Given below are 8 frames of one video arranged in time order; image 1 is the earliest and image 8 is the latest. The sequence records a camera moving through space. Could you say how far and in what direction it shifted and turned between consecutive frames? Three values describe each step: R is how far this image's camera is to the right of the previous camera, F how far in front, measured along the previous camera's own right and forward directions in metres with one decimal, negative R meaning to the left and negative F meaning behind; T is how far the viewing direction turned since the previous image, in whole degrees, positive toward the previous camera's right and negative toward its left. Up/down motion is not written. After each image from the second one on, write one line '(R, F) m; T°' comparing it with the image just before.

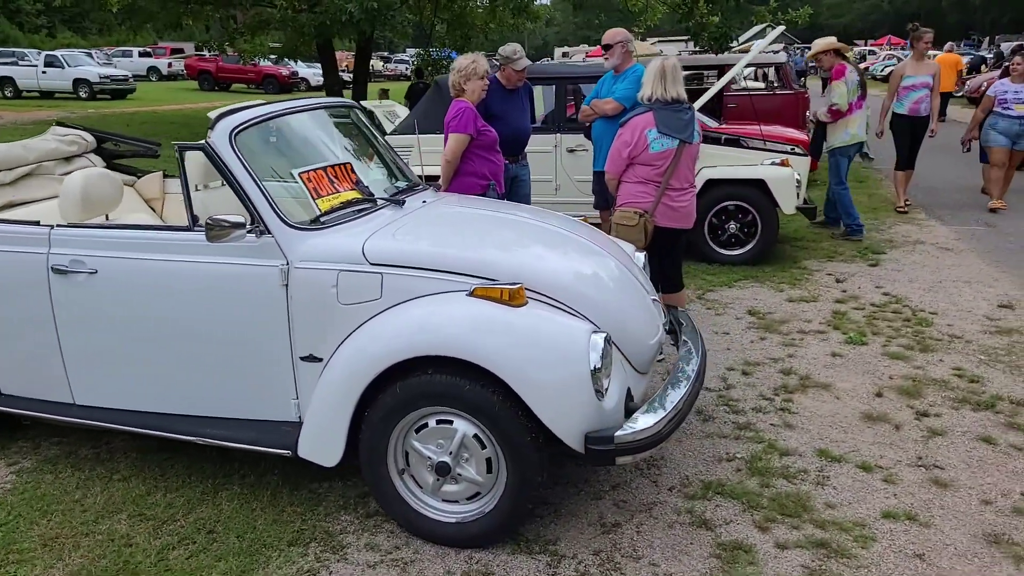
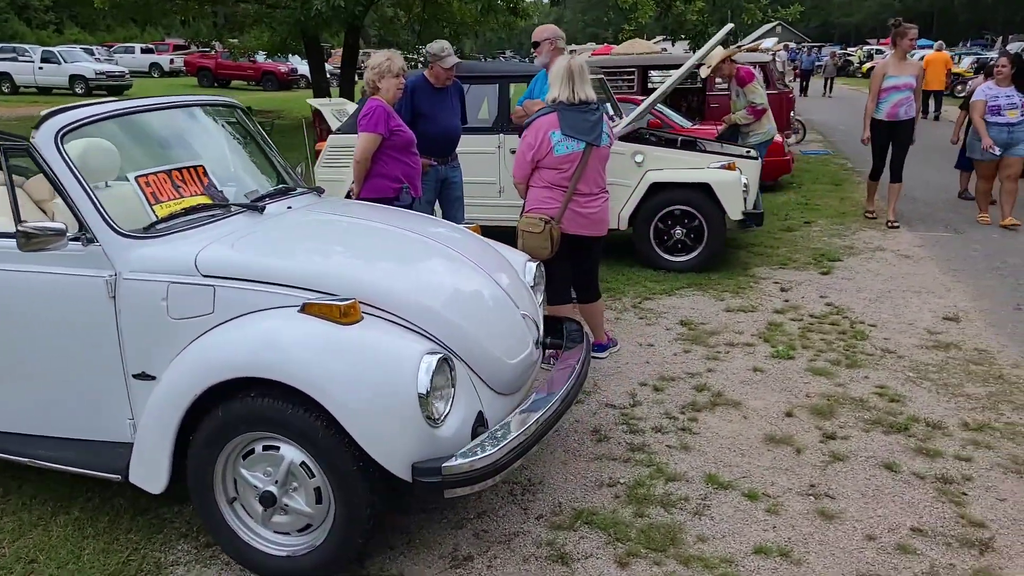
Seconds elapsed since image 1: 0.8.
(+0.6, +0.2) m; -1°
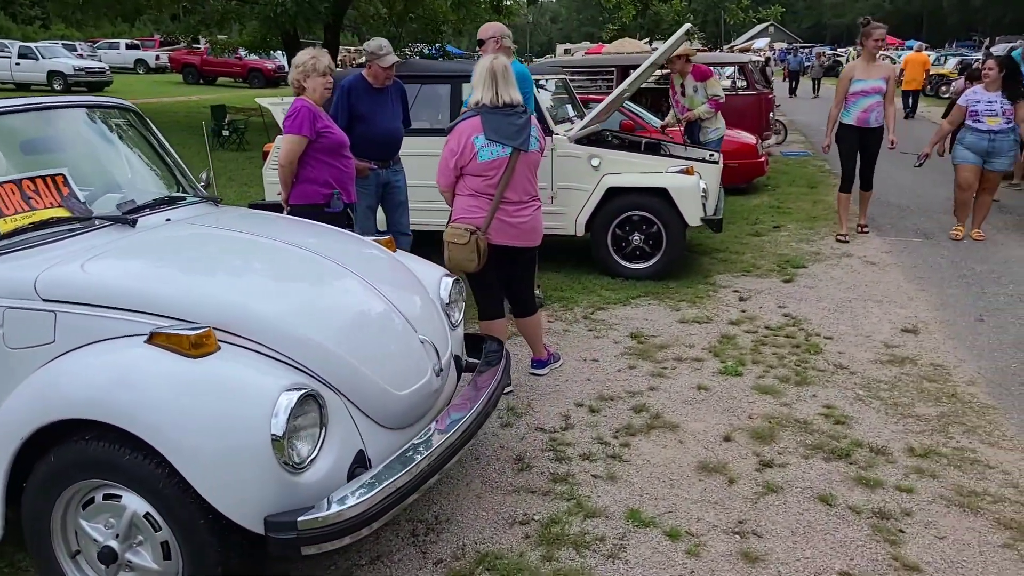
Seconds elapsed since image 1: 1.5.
(+0.4, +0.3) m; +1°
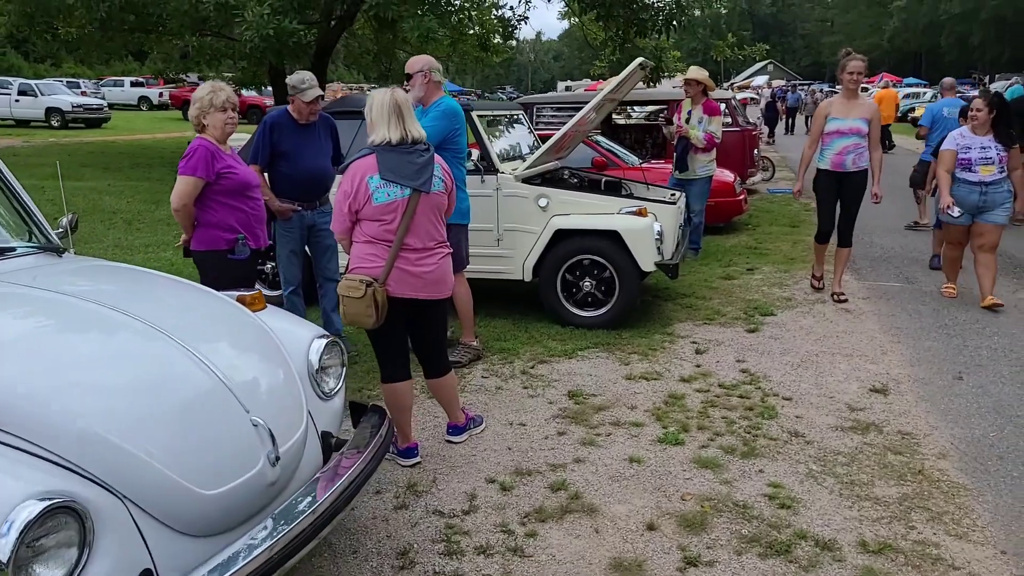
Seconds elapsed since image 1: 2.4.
(+0.5, +0.5) m; 0°
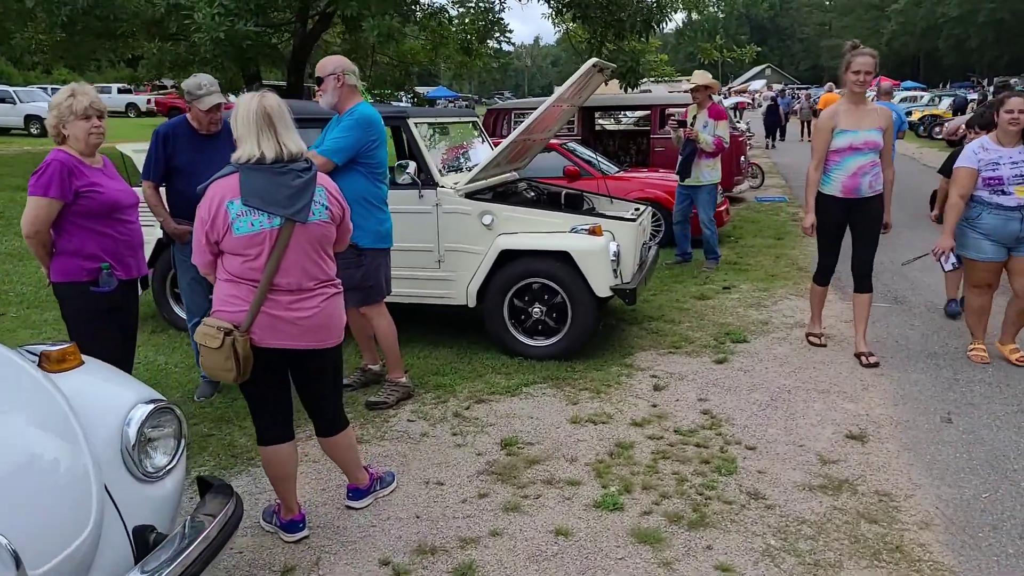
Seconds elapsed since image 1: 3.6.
(+0.4, +0.6) m; 0°
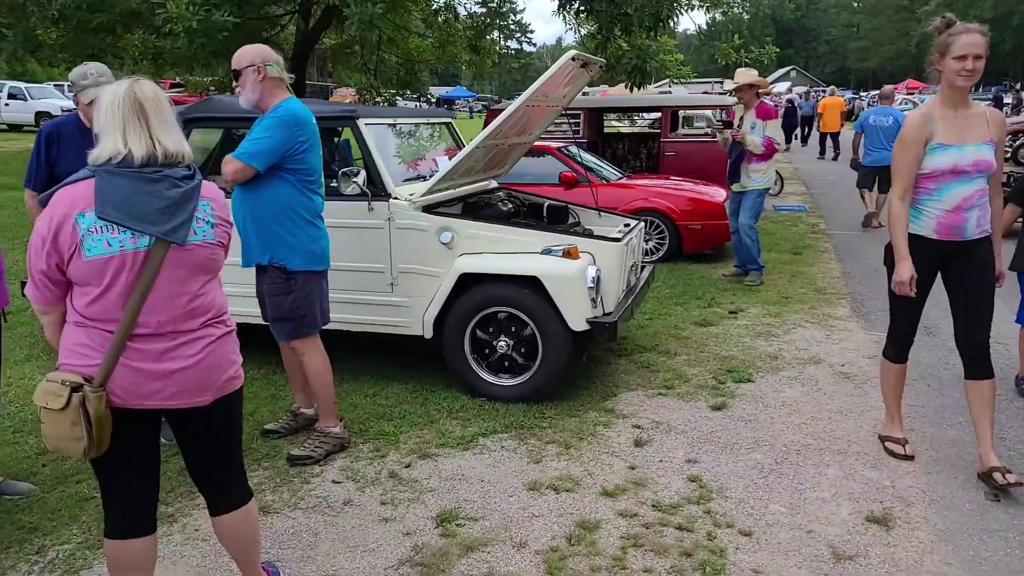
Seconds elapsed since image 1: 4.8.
(+0.4, +0.8) m; -2°
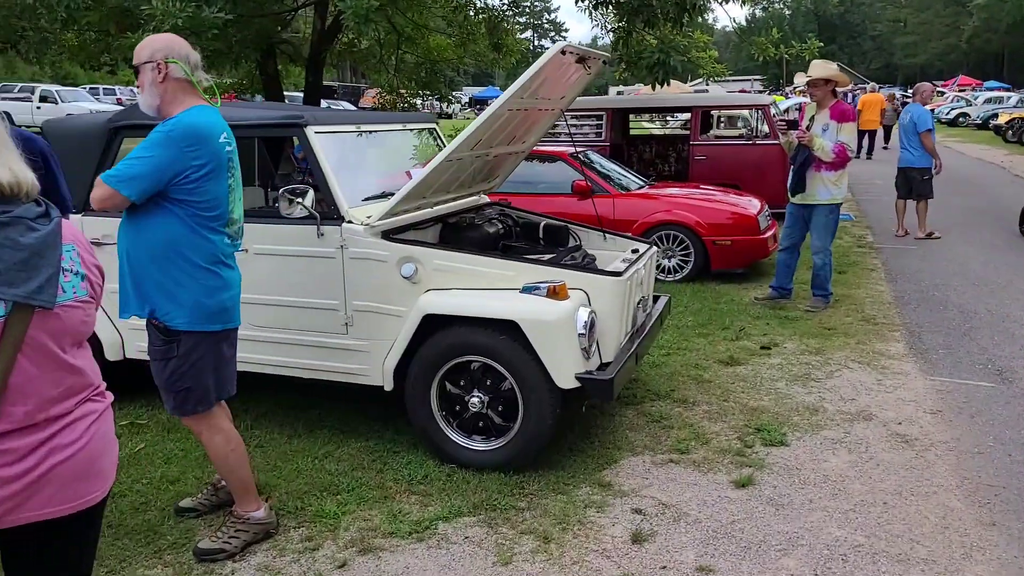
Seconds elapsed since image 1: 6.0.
(+0.3, +0.8) m; -3°
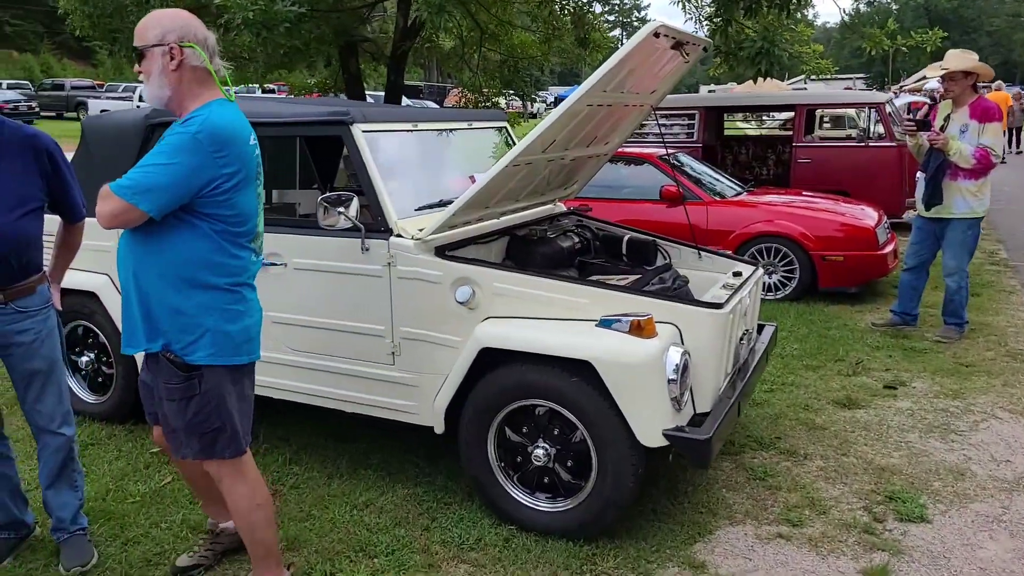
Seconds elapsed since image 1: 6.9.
(0.0, +0.6) m; -6°
